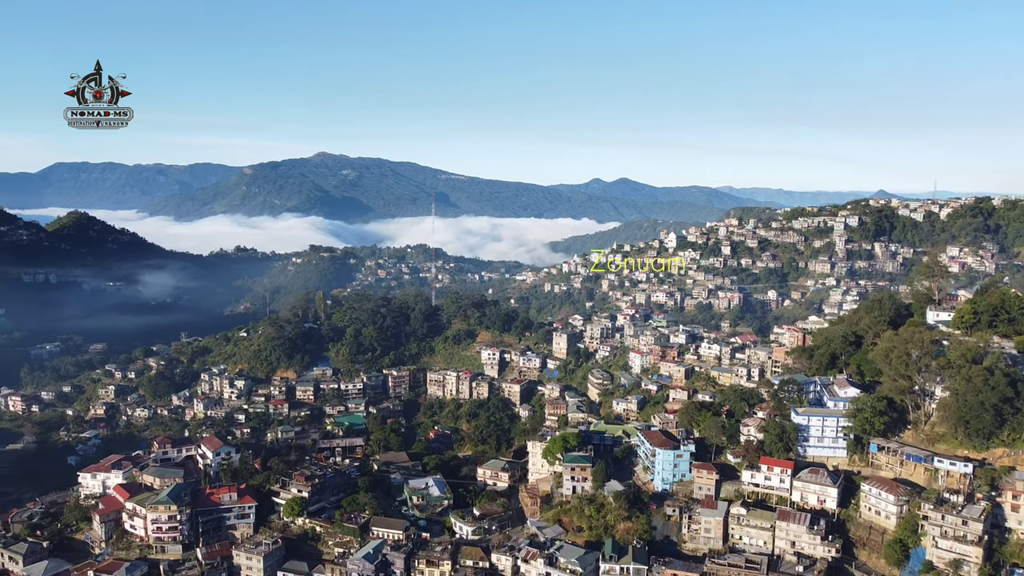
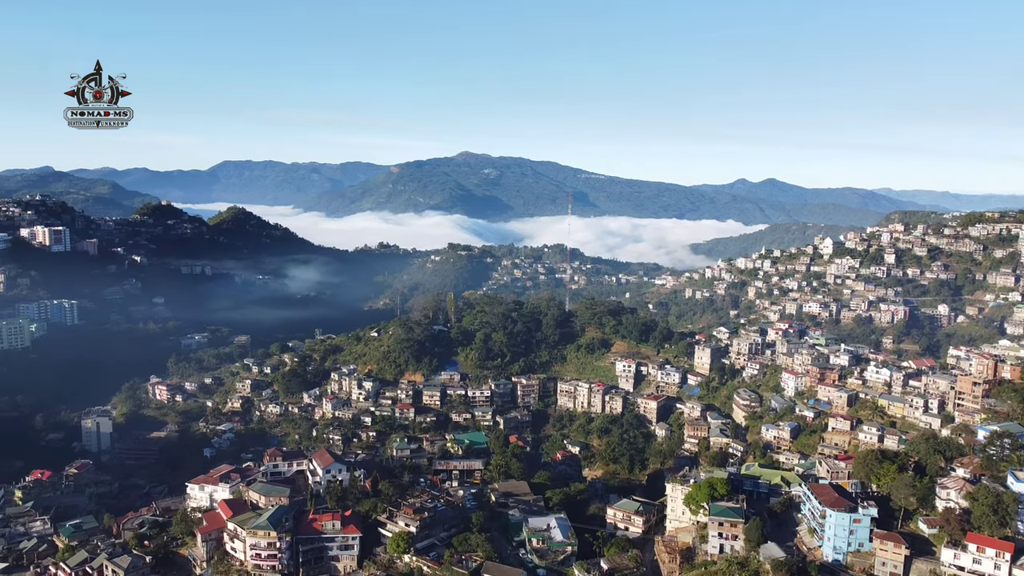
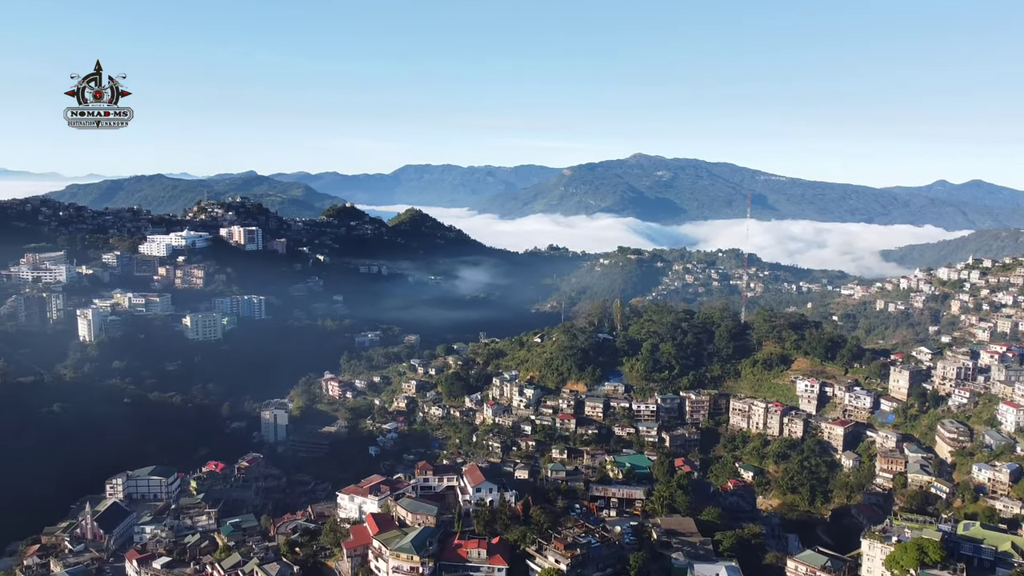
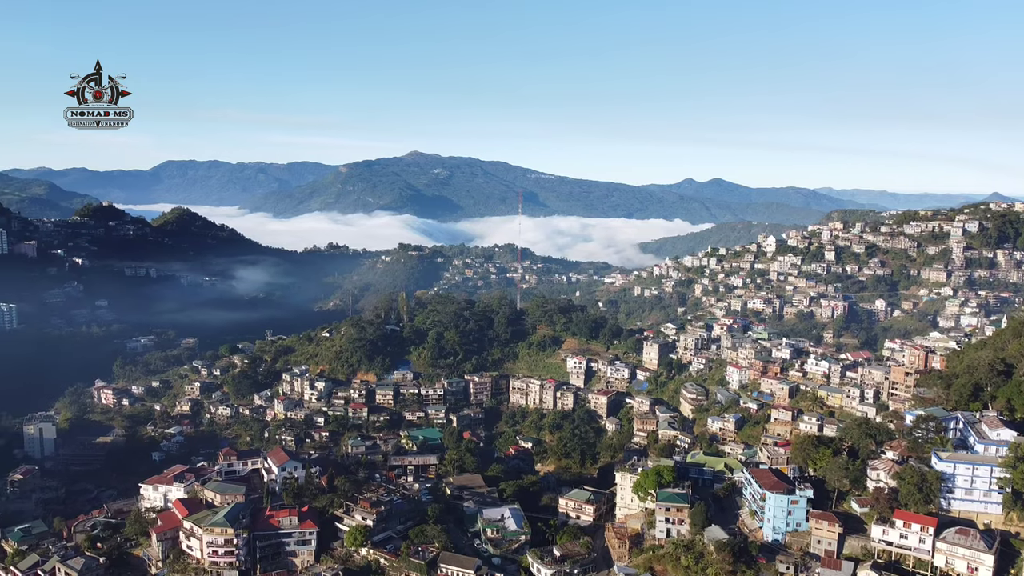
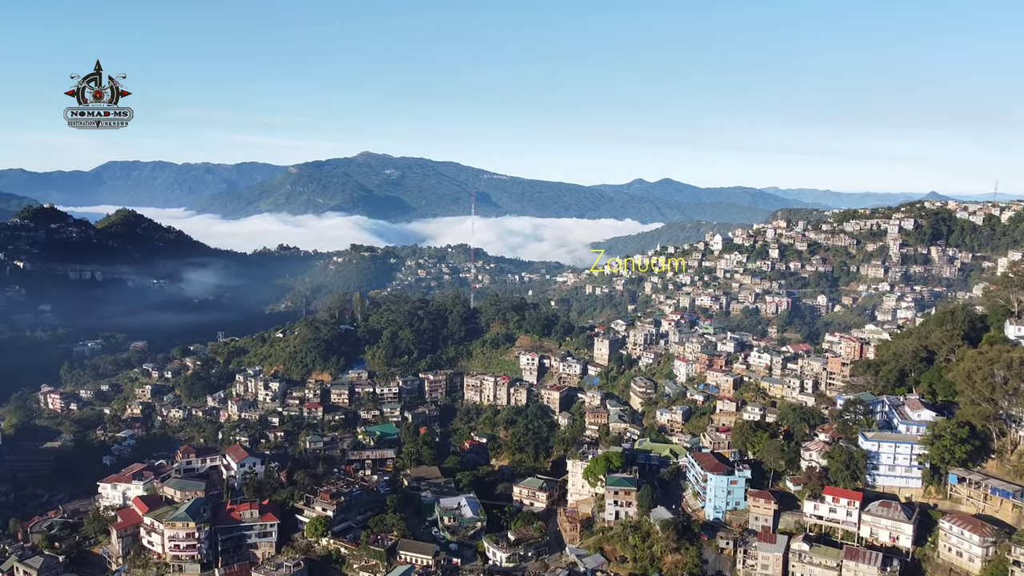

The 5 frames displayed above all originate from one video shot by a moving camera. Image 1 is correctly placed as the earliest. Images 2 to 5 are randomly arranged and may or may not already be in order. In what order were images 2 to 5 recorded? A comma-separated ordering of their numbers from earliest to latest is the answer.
5, 4, 2, 3
